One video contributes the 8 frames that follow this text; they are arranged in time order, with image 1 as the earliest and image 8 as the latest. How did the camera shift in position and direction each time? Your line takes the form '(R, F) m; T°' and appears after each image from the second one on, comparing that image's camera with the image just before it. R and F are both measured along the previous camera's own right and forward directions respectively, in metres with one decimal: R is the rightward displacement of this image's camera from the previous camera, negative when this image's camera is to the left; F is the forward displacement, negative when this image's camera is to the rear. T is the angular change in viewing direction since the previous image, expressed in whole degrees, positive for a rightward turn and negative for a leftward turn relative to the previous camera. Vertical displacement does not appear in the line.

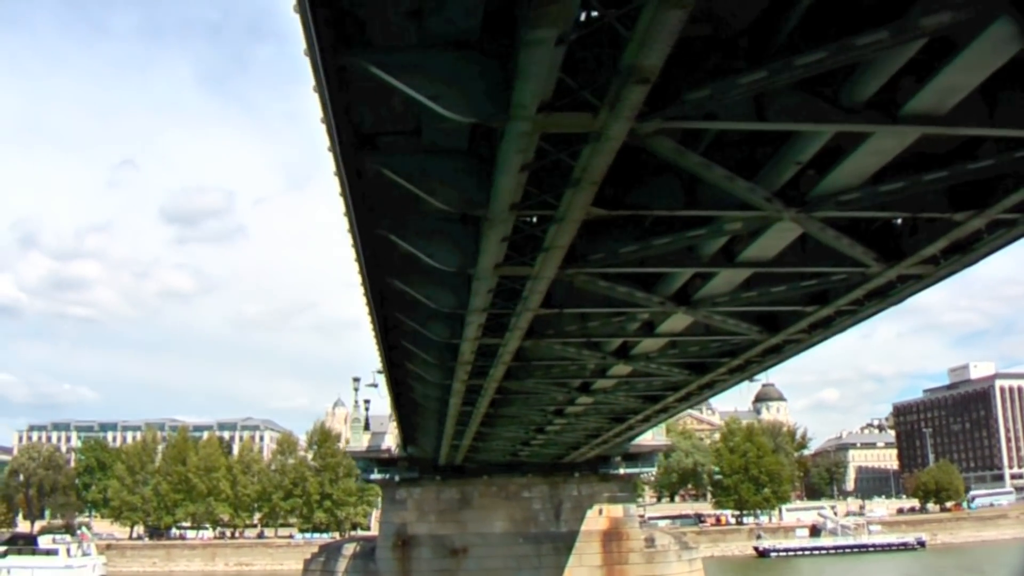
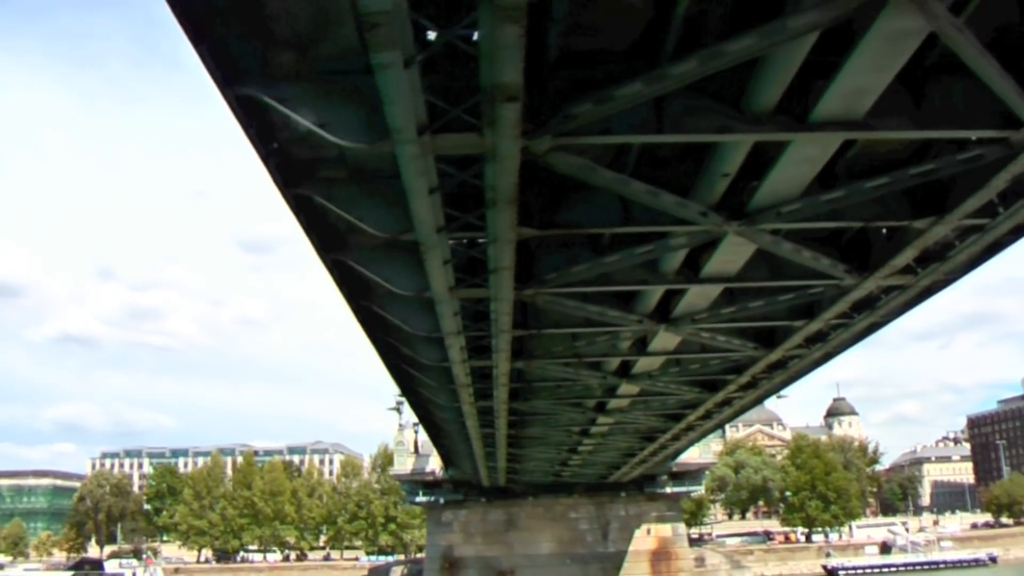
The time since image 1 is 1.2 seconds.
(+1.4, +0.2) m; -6°
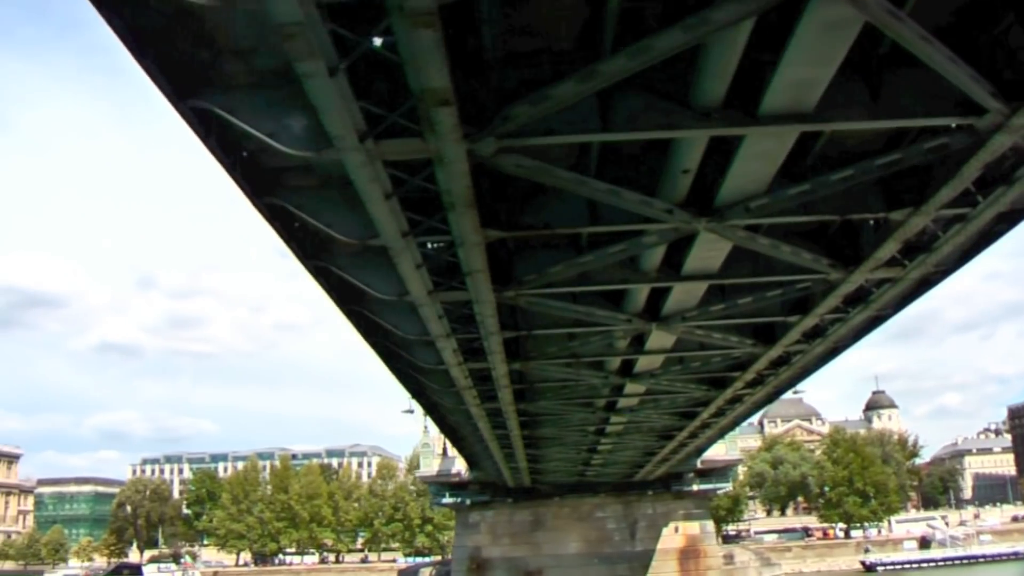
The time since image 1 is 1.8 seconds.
(+0.7, +0.1) m; -3°
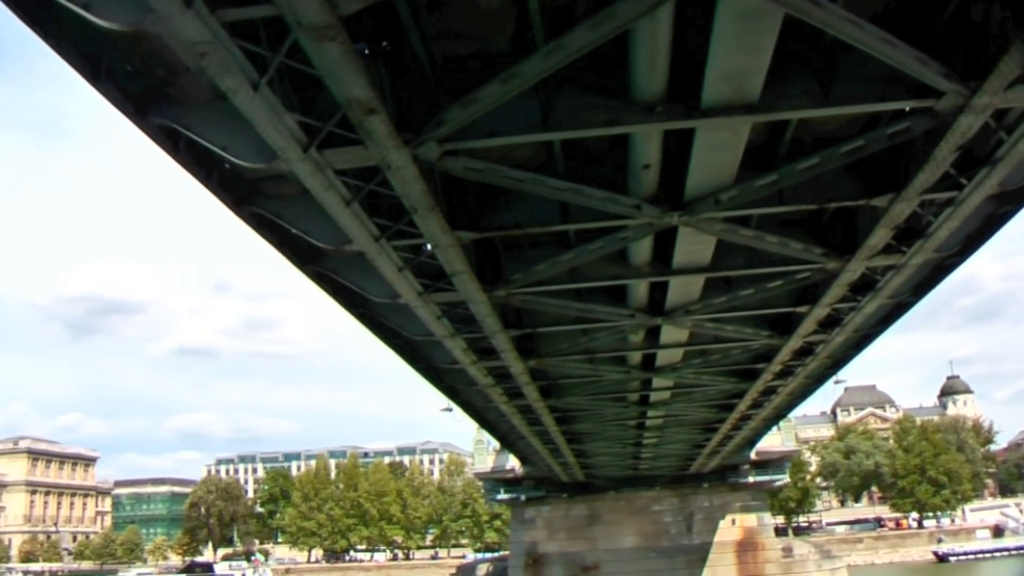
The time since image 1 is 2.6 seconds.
(+1.0, +0.1) m; -5°
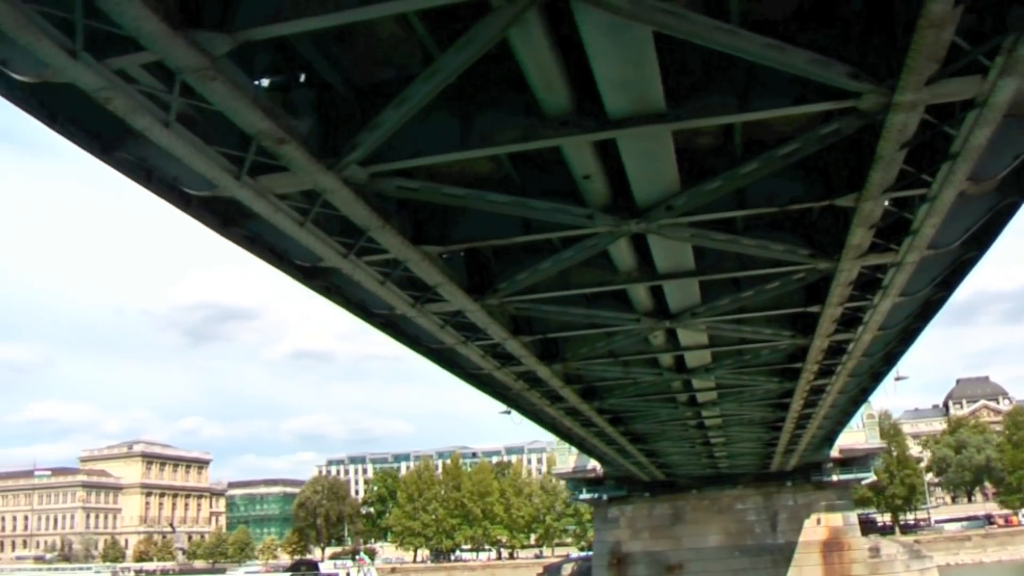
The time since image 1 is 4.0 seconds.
(+1.5, 0.0) m; -8°
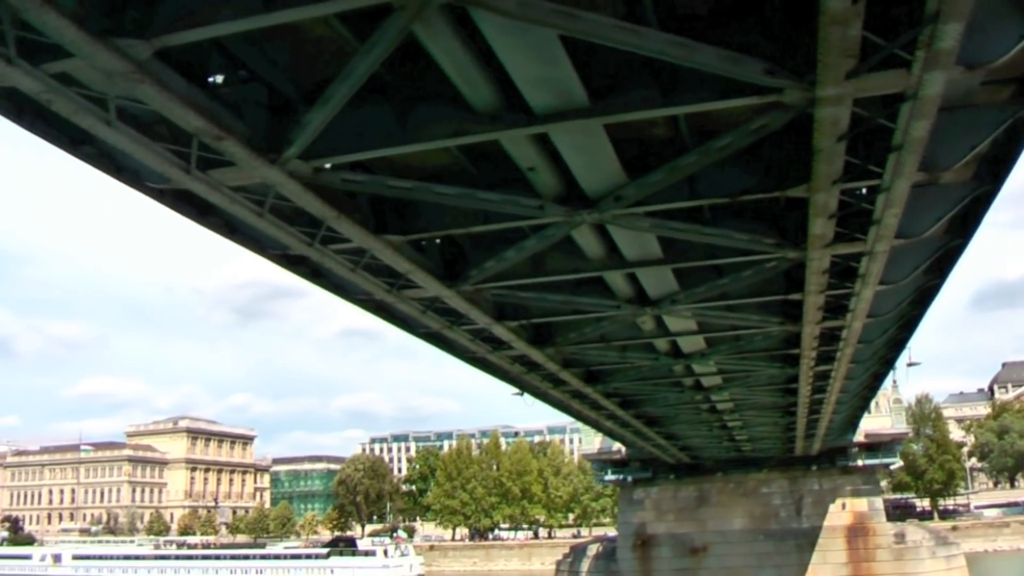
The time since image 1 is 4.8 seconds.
(+0.9, -0.1) m; -4°
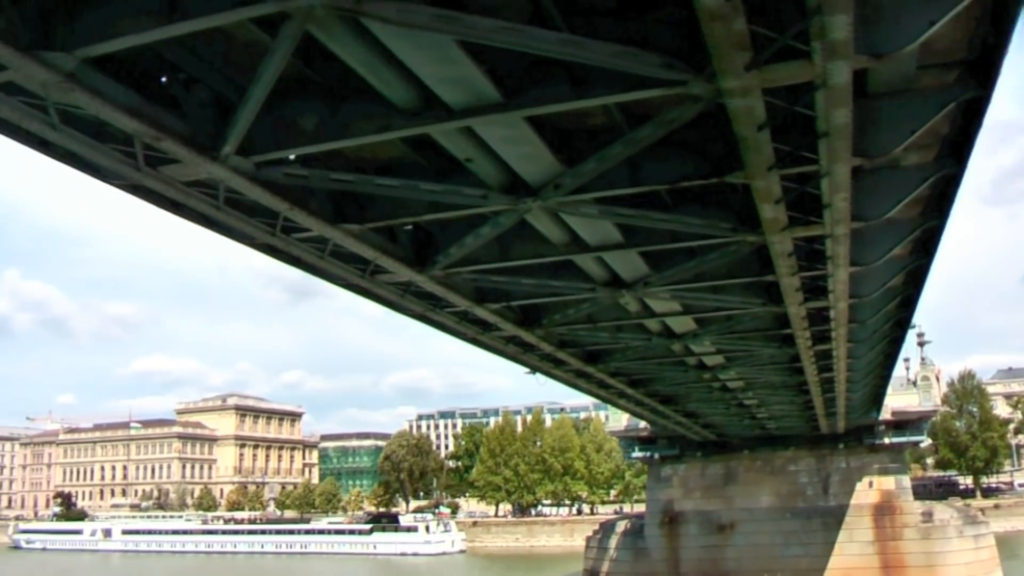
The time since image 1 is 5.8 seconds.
(+1.0, -0.1) m; -4°
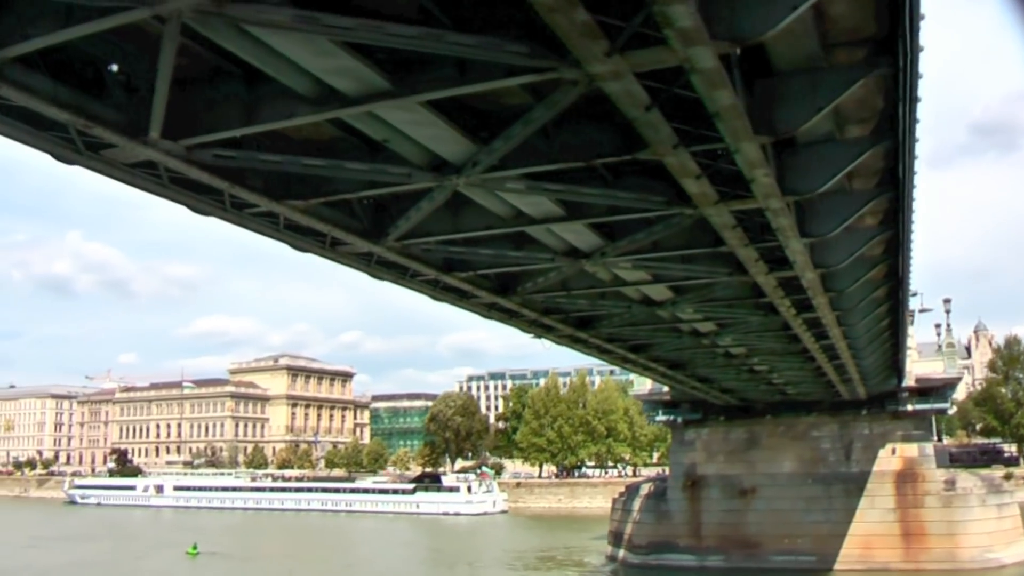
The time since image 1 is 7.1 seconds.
(+1.3, -0.2) m; -5°
